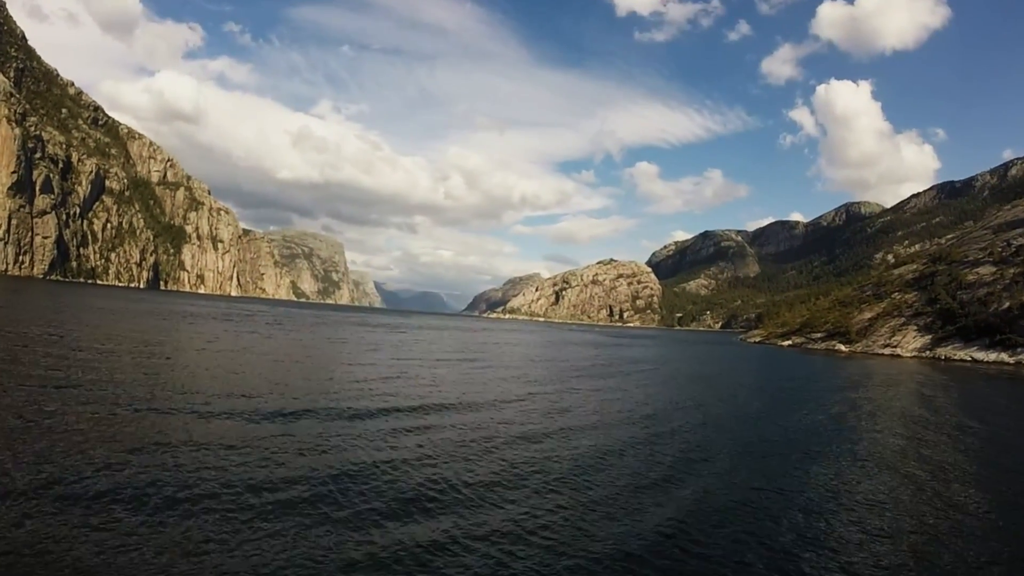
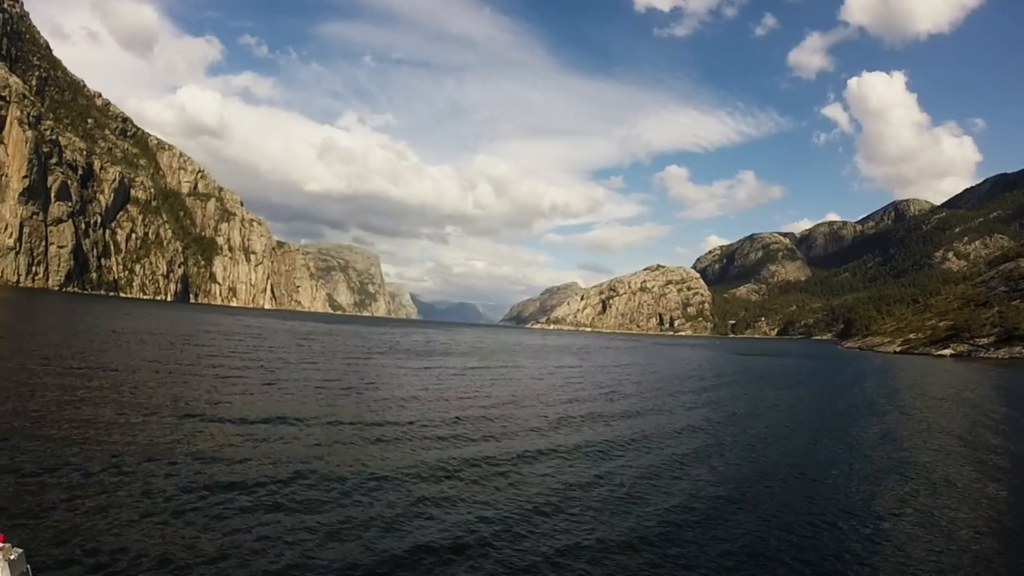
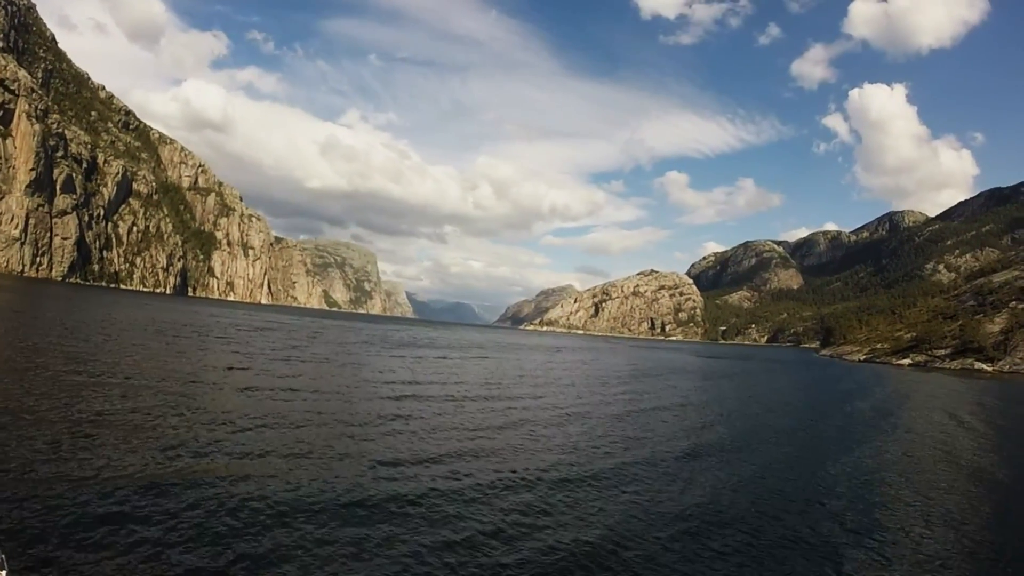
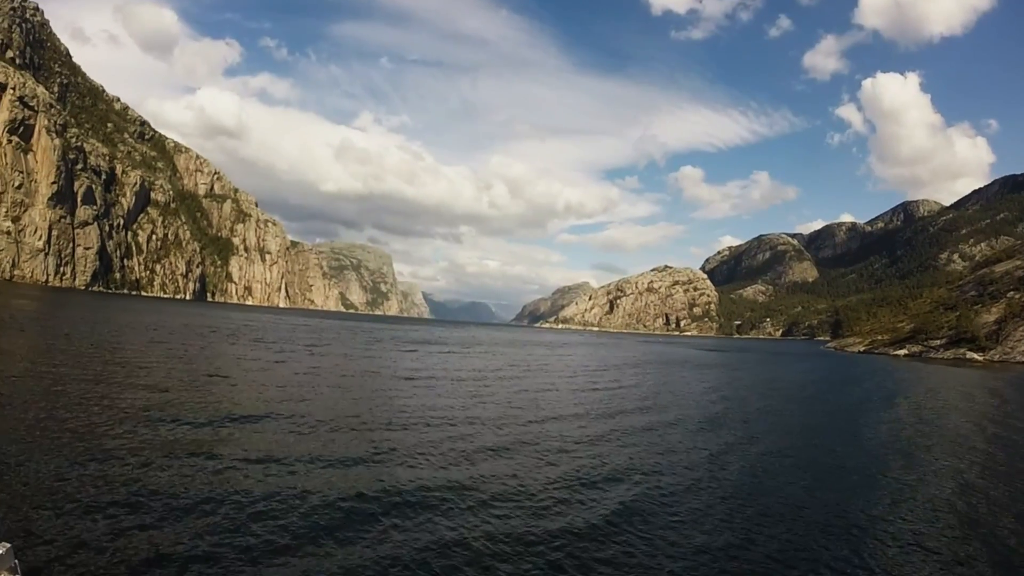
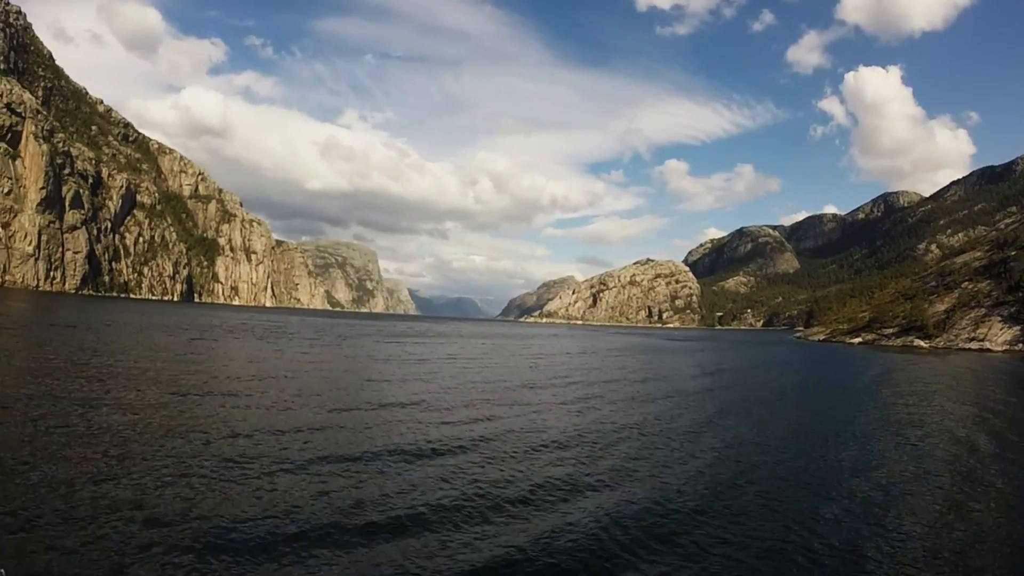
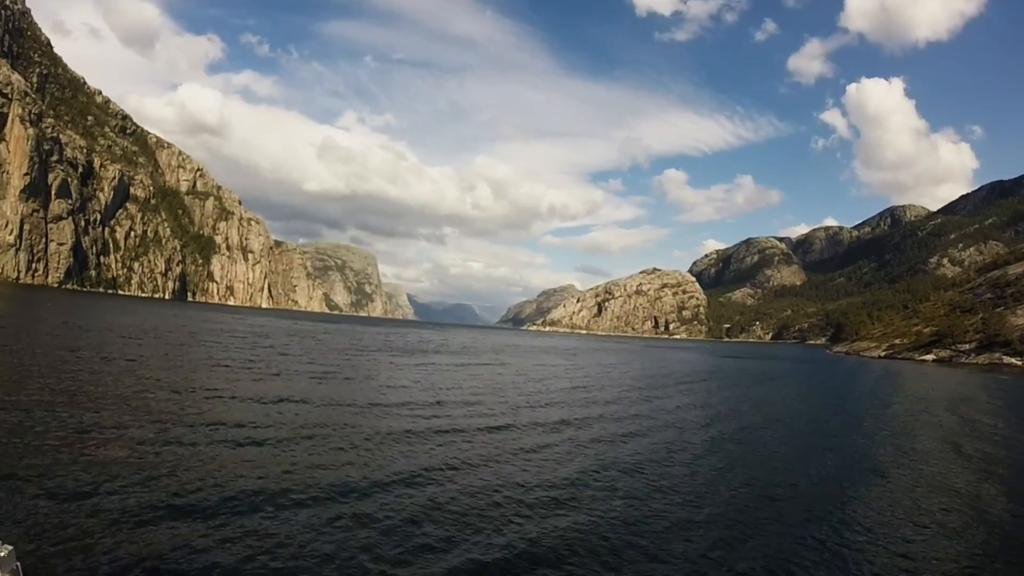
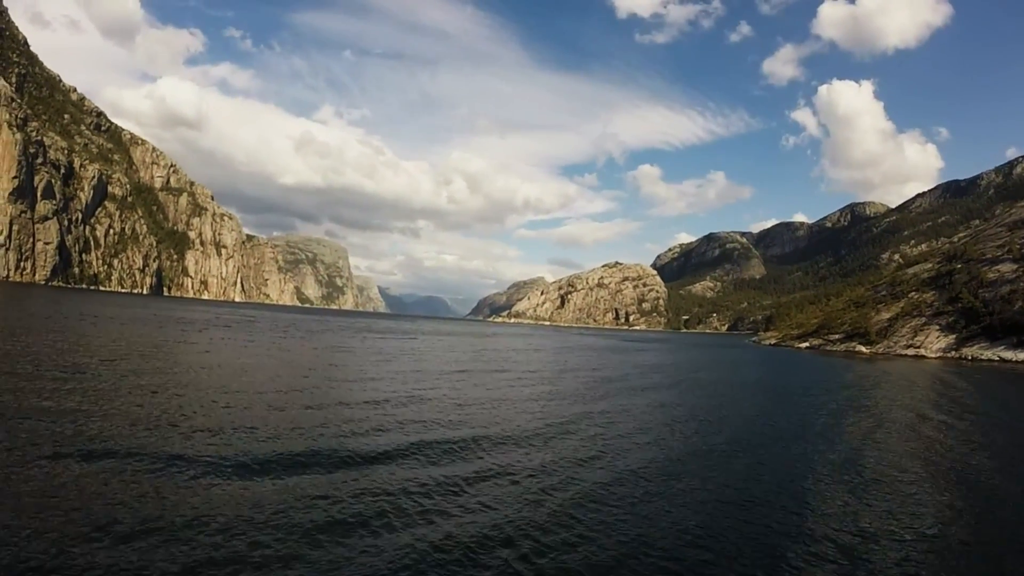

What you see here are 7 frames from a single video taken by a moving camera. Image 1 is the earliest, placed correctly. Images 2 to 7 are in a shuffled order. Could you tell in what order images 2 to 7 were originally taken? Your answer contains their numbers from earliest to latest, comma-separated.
7, 5, 4, 3, 6, 2
